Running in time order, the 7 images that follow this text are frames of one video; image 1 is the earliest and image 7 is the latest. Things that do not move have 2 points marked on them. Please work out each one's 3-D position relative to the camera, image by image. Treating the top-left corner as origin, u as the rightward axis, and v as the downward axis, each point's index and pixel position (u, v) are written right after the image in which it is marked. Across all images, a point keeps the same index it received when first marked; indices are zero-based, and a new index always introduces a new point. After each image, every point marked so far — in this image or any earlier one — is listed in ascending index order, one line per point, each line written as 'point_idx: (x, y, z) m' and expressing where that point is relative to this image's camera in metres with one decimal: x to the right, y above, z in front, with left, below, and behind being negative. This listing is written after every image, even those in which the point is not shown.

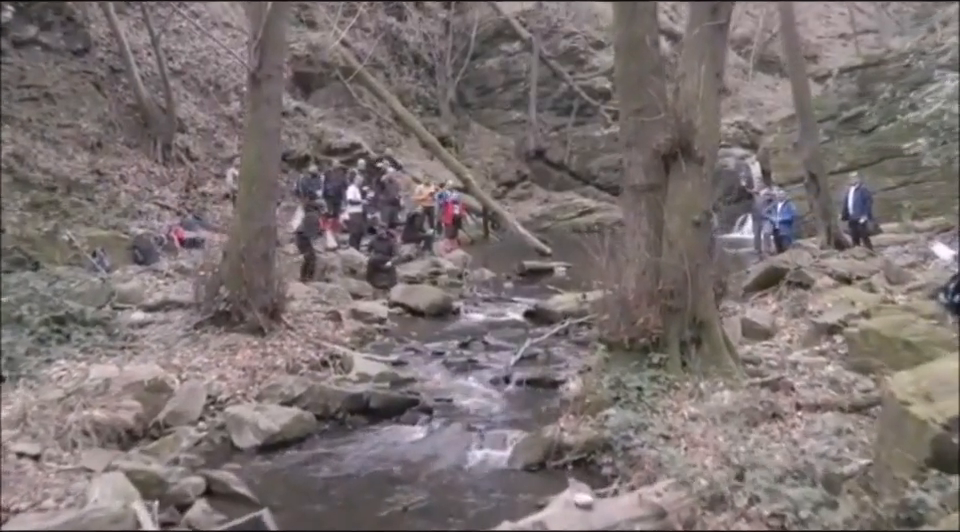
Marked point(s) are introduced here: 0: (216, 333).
0: (-3.1, -0.8, +11.0) m
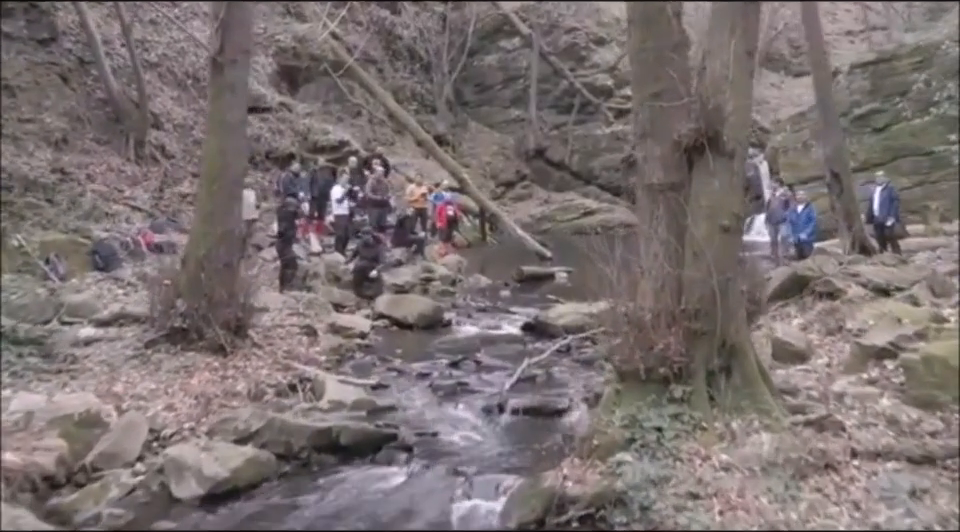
0: (-3.2, -0.9, +9.7) m
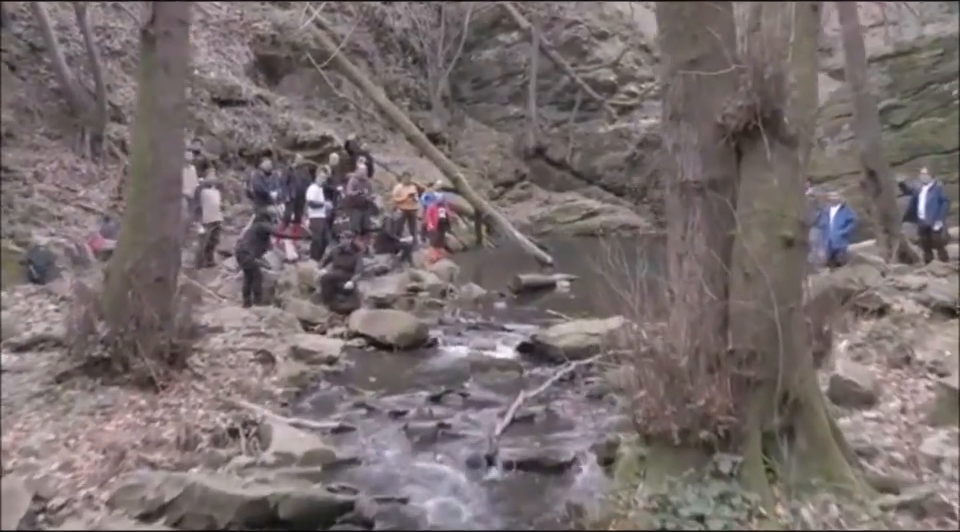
0: (-3.3, -1.0, +8.0) m
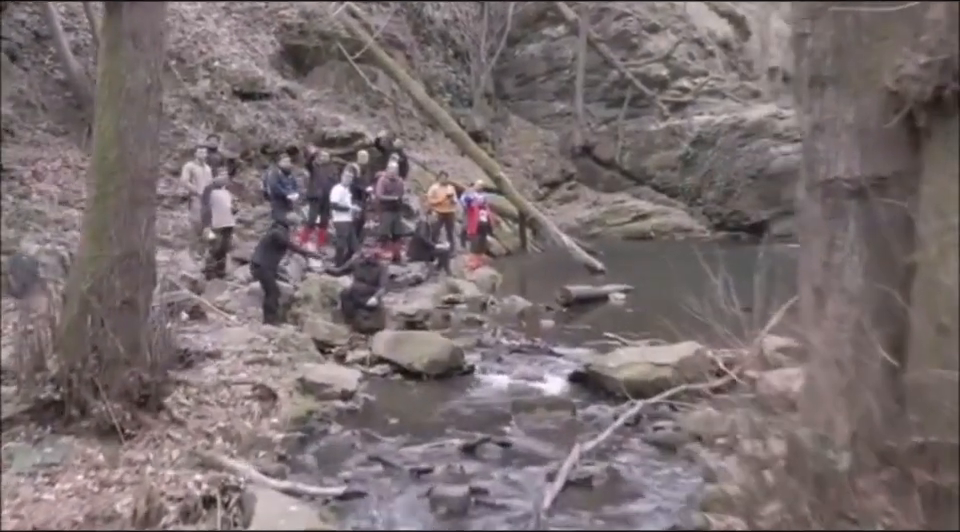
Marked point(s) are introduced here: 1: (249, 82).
0: (-3.0, -1.2, +6.4) m
1: (-4.5, +3.6, +18.3) m
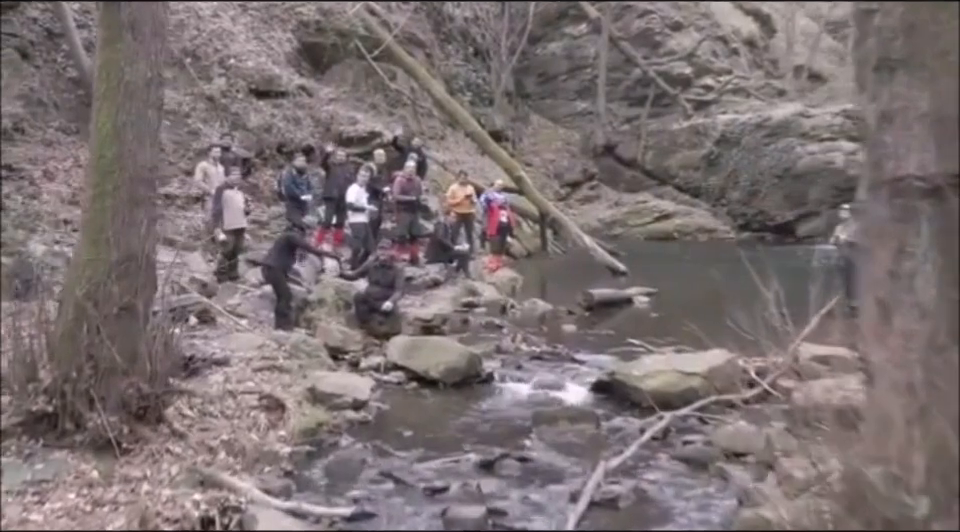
0: (-2.9, -1.2, +6.0) m
1: (-4.1, +3.5, +17.9) m
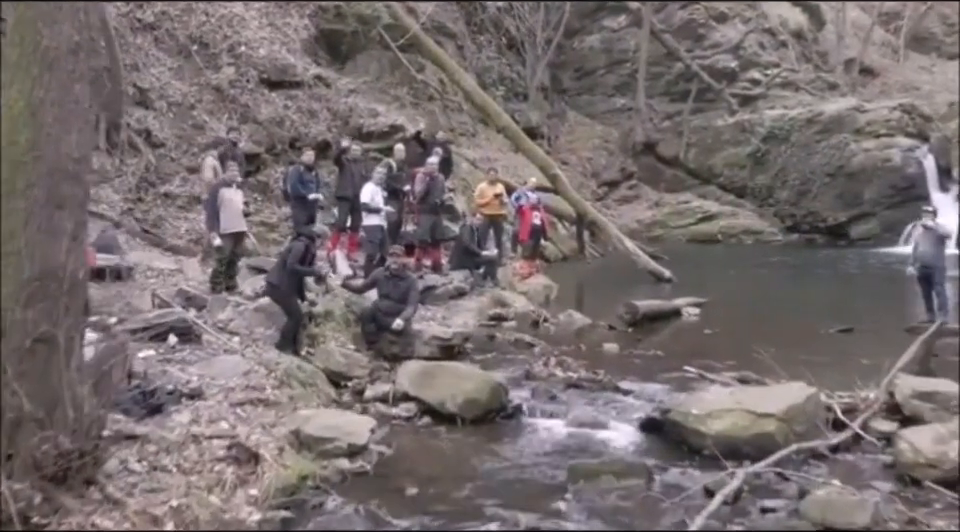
0: (-2.8, -1.3, +4.6) m
1: (-3.5, +3.4, +16.5) m
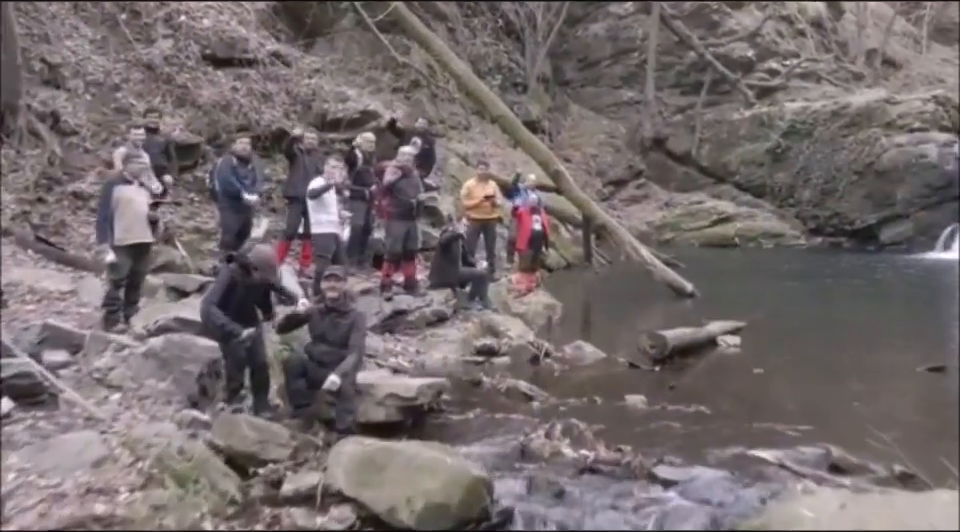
0: (-3.0, -1.5, +1.9) m
1: (-3.7, +3.2, +13.8) m
